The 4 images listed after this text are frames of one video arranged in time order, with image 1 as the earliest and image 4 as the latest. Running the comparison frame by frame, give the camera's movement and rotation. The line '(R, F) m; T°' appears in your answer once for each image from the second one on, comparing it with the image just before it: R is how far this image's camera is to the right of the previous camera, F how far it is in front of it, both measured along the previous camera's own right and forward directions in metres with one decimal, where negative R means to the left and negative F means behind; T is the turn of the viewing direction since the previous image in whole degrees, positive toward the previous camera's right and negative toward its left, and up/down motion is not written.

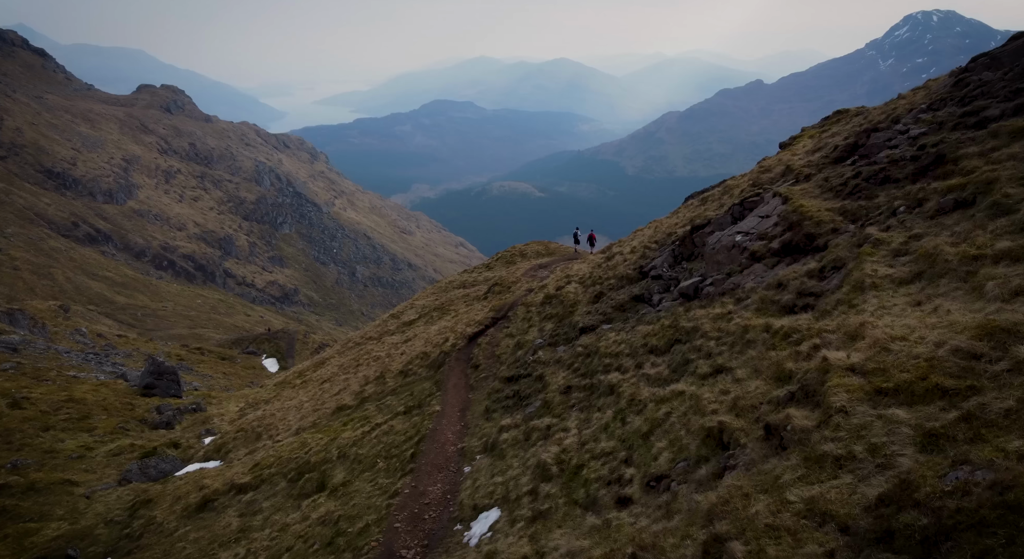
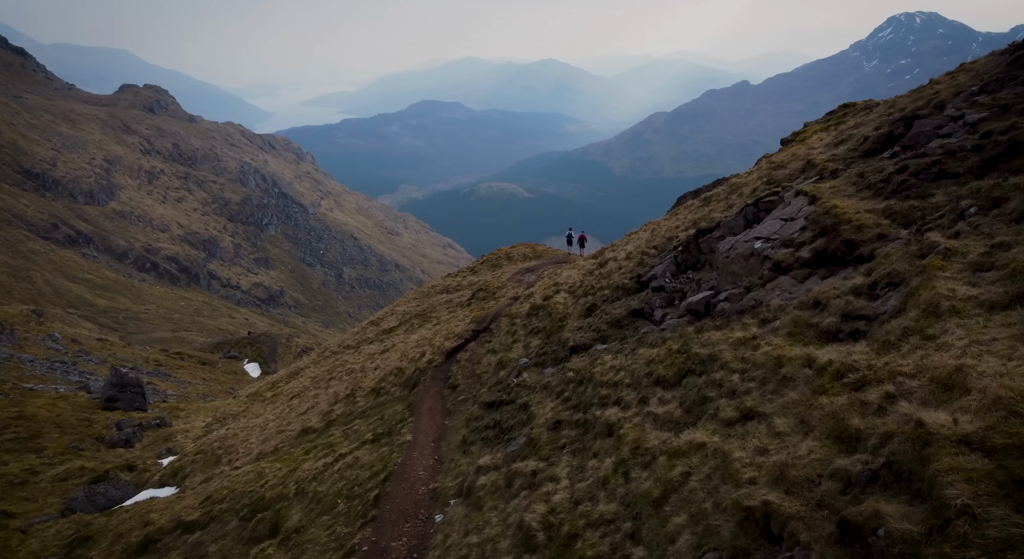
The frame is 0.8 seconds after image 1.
(+0.4, +4.8) m; +1°
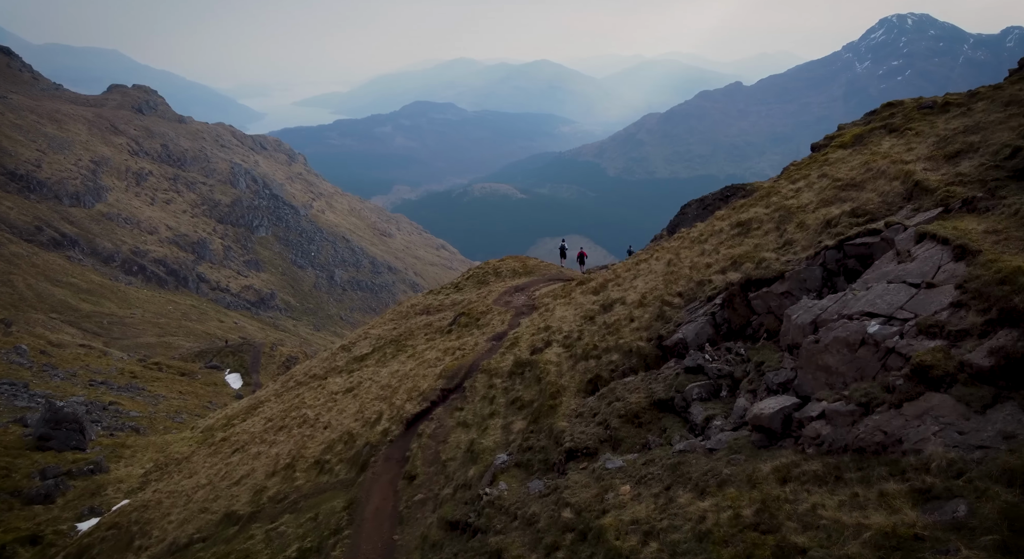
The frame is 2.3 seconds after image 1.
(+0.8, +10.0) m; +1°
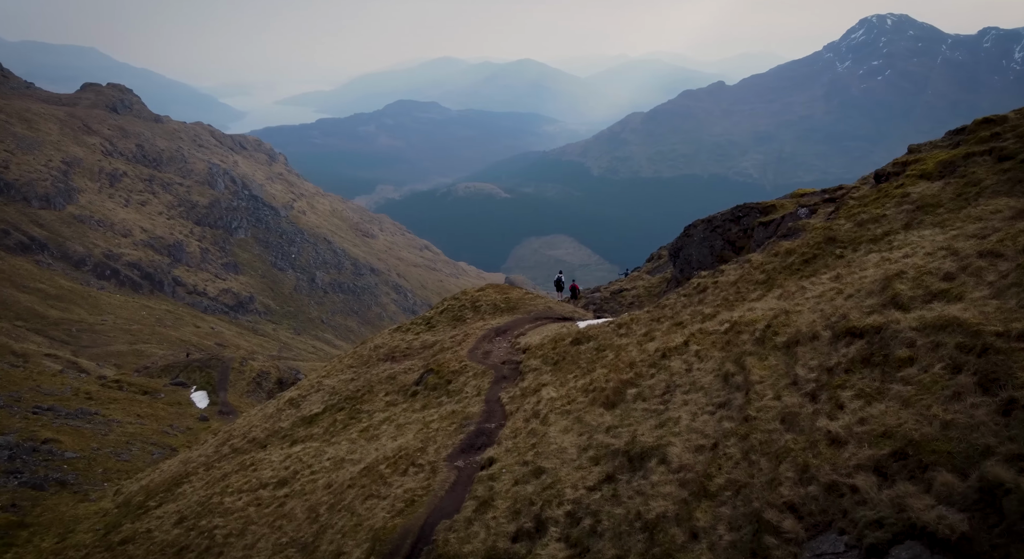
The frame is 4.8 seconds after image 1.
(+0.5, +13.6) m; +1°
